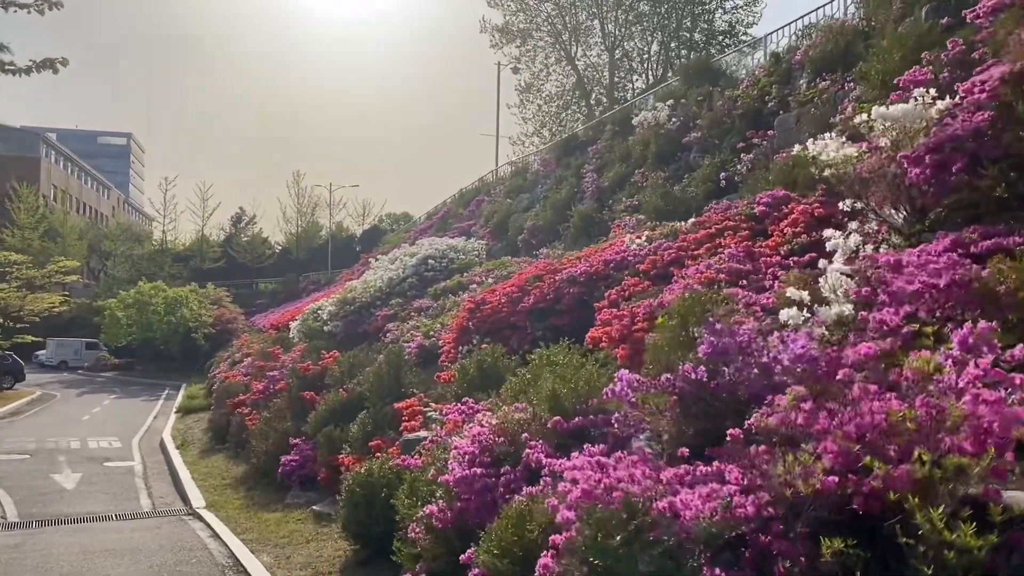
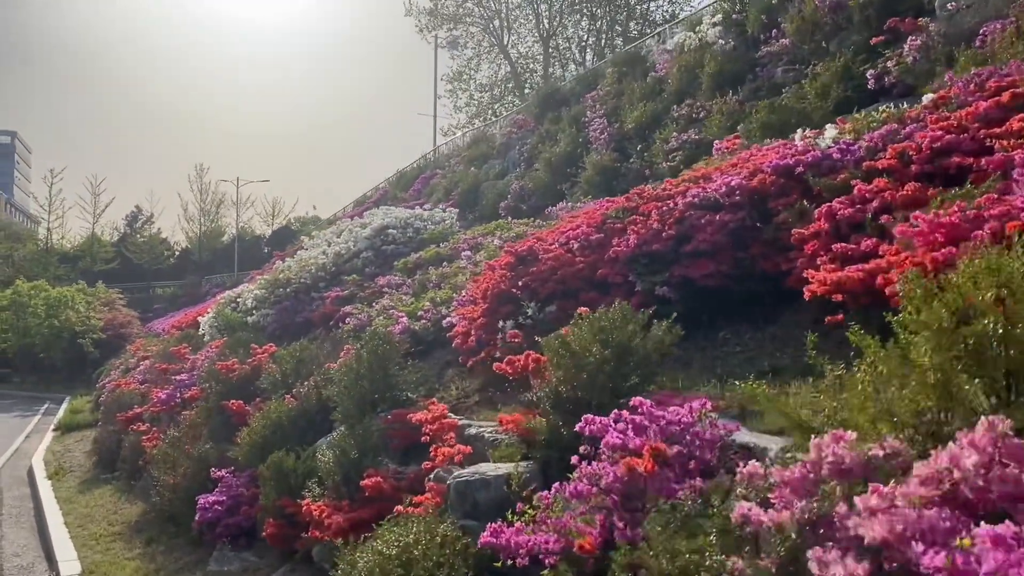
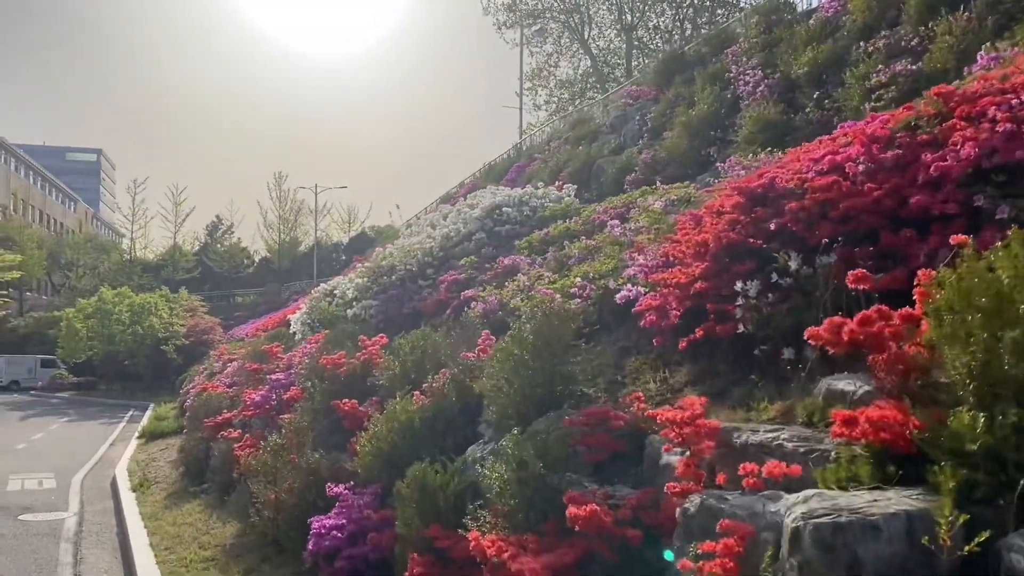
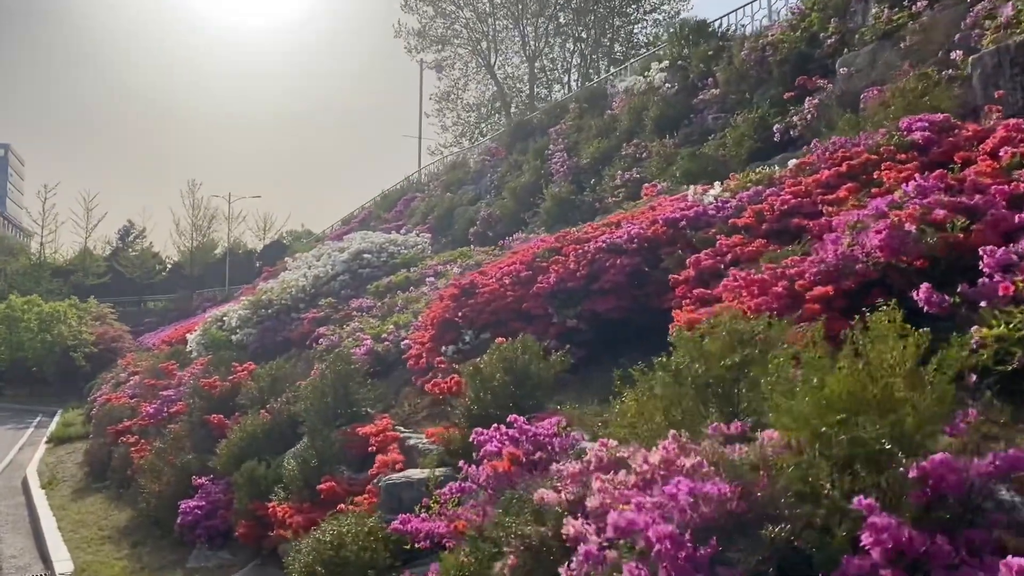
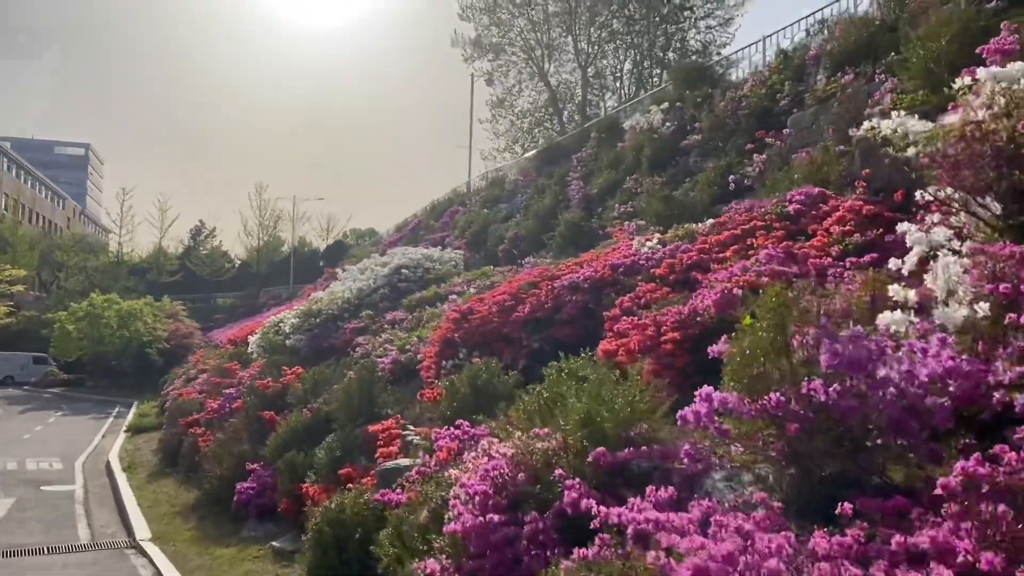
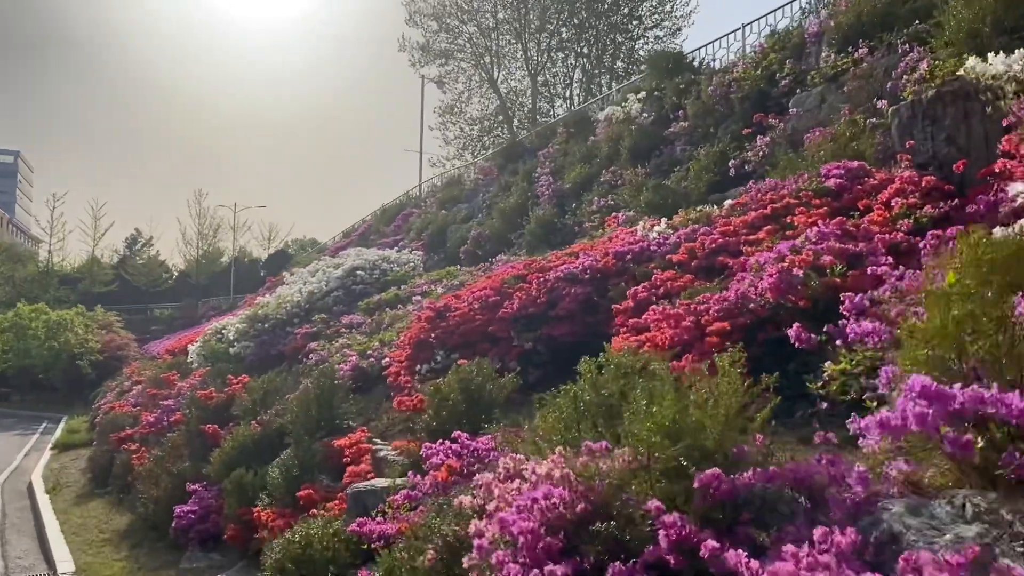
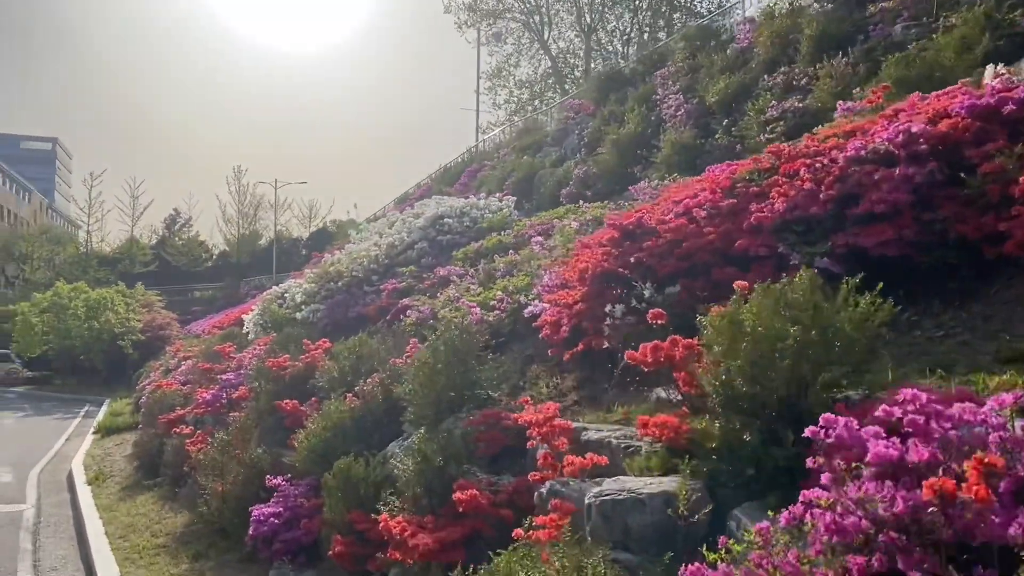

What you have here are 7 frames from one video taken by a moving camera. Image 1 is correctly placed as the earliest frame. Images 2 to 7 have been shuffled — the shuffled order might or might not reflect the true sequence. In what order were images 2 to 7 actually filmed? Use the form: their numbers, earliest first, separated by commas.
5, 6, 4, 2, 7, 3
